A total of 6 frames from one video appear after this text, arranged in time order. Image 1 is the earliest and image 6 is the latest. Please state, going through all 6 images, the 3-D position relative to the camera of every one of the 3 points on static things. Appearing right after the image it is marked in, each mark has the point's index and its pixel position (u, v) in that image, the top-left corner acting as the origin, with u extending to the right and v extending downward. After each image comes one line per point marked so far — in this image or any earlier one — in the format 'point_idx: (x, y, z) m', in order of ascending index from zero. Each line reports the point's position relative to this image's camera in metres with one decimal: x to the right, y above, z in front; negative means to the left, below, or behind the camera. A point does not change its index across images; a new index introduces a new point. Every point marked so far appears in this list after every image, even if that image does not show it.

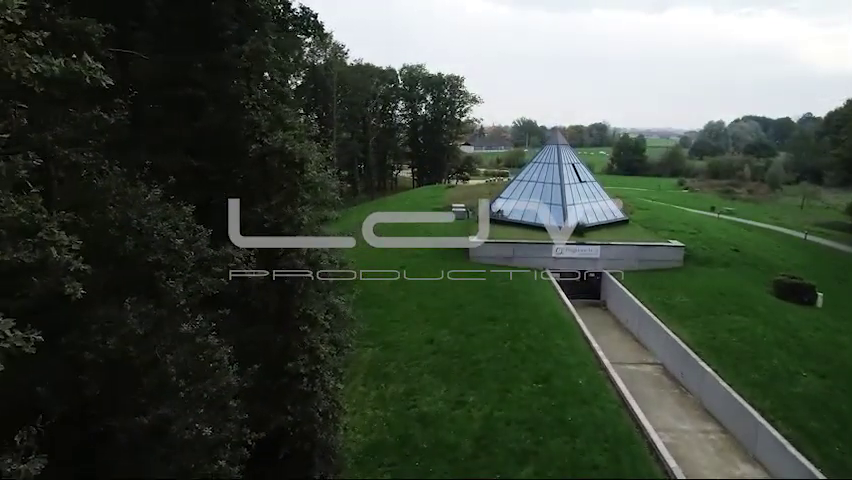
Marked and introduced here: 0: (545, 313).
0: (+2.7, -1.7, +15.2) m
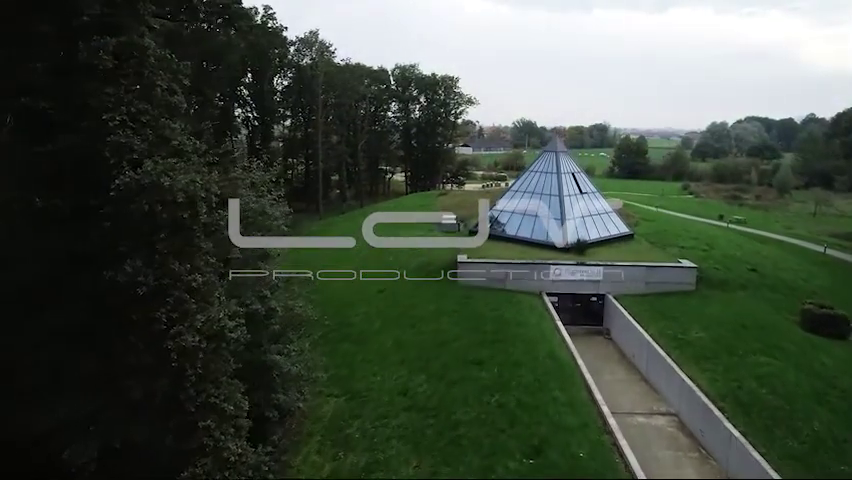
0: (+2.2, -2.3, +13.1) m
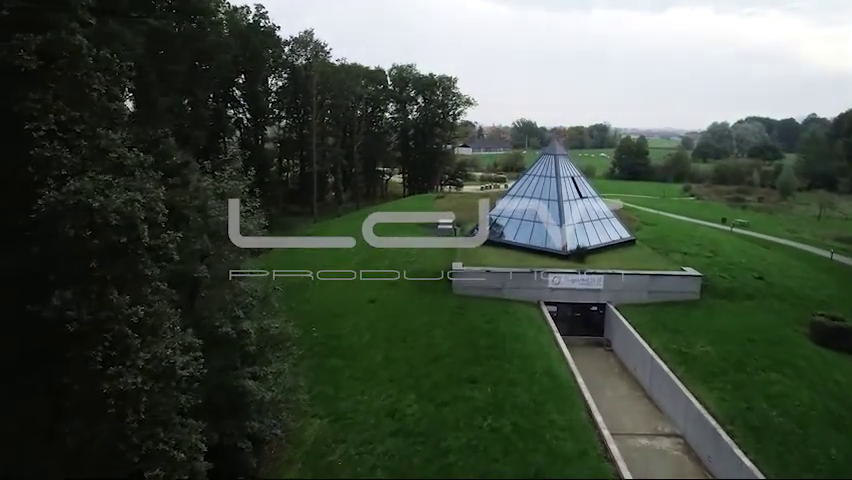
0: (+2.0, -2.5, +12.4) m
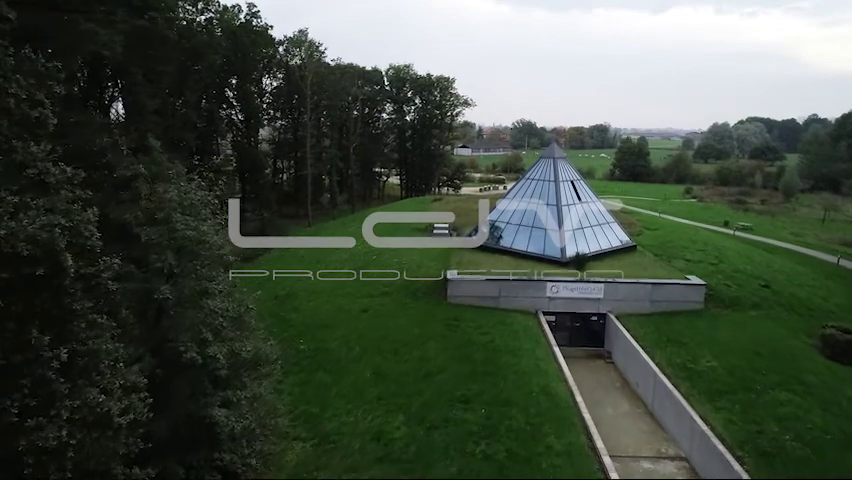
0: (+1.9, -2.6, +11.7) m
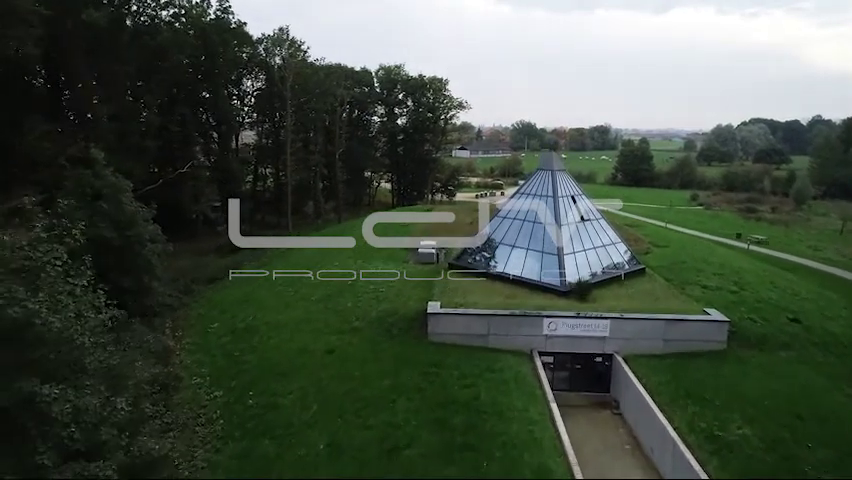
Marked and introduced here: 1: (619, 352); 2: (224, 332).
0: (+1.3, -3.3, +9.3) m
1: (+4.3, -2.5, +14.6) m
2: (-5.1, -2.3, +16.5) m
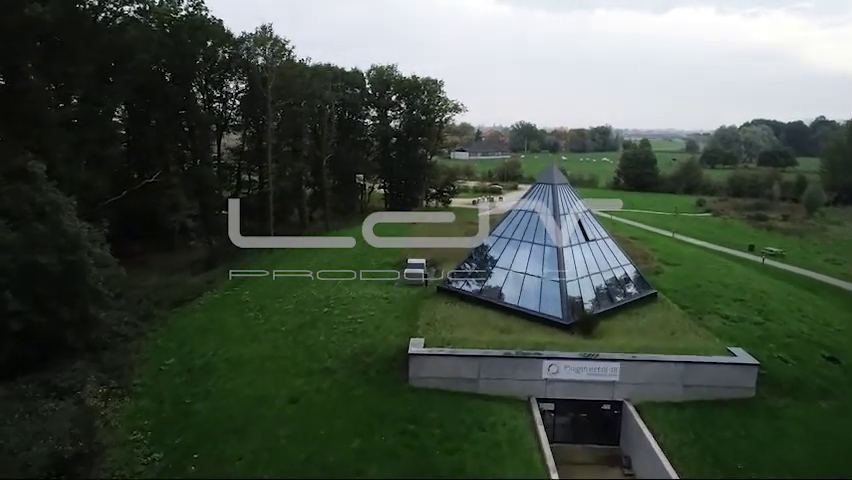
0: (+1.0, -3.8, +7.3) m
1: (+3.9, -3.0, +12.5) m
2: (-5.4, -2.9, +14.4) m
